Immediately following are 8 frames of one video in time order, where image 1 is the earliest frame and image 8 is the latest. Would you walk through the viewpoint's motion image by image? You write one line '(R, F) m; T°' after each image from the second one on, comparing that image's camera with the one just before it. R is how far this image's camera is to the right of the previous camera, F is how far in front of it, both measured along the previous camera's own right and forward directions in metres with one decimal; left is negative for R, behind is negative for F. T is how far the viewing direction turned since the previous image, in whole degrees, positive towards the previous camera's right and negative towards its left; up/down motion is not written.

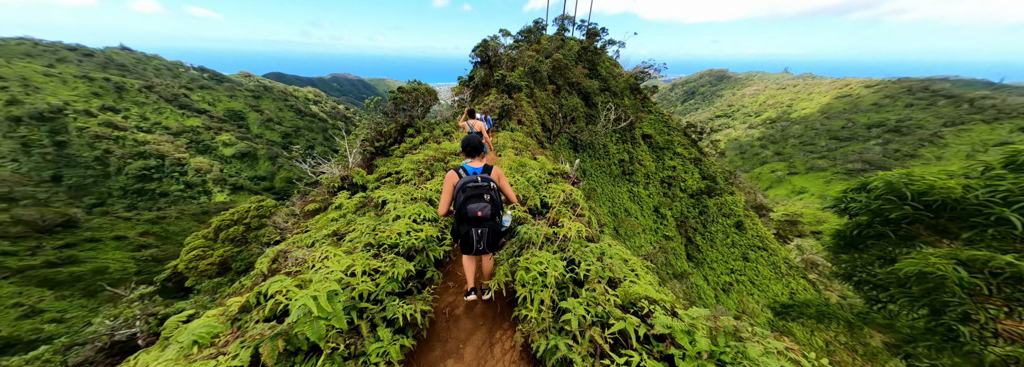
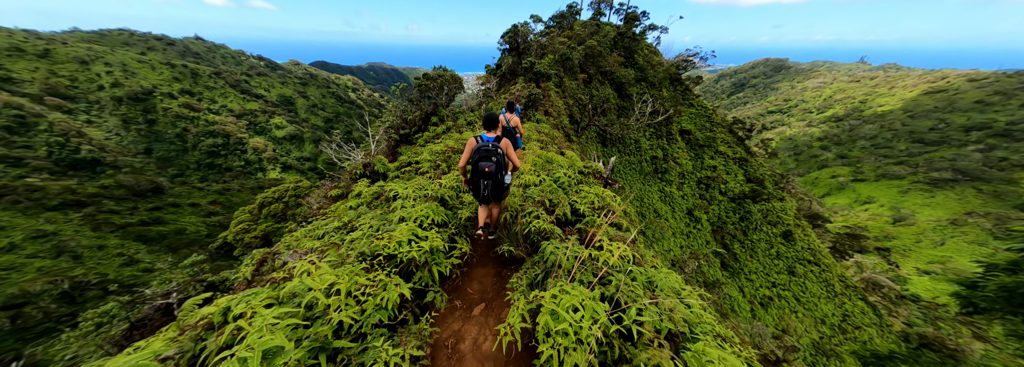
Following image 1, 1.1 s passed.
(+0.1, +0.2) m; -6°
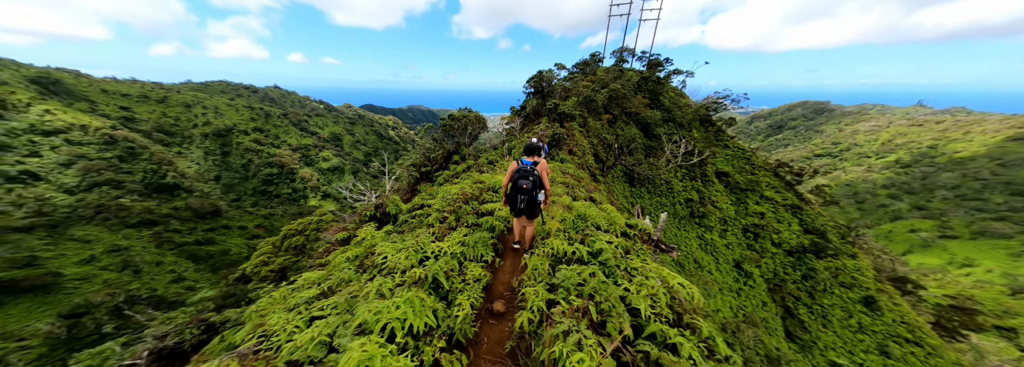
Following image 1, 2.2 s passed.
(0.0, +0.4) m; -6°
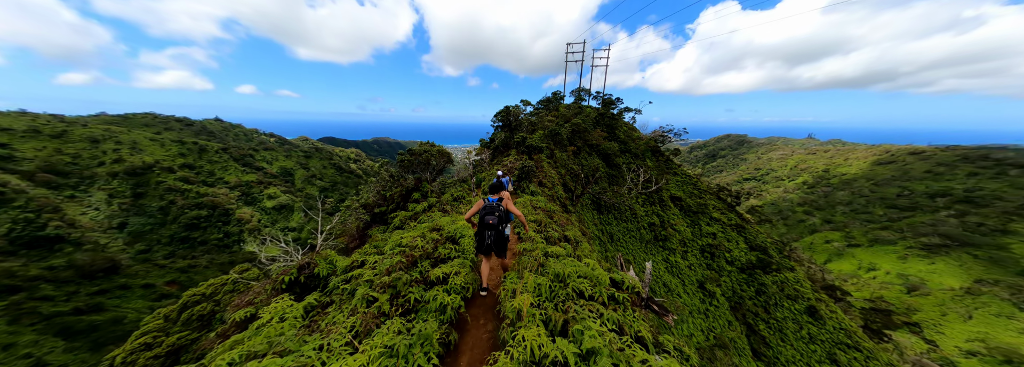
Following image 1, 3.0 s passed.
(0.0, +0.3) m; +7°
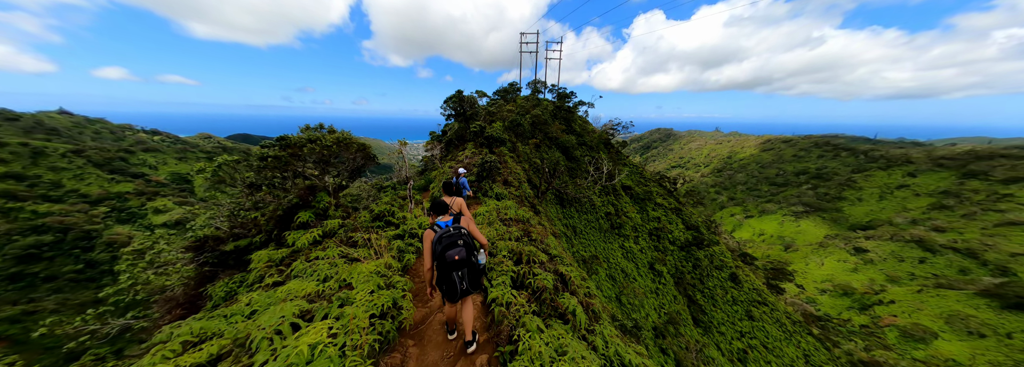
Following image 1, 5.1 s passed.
(0.0, +1.1) m; +10°
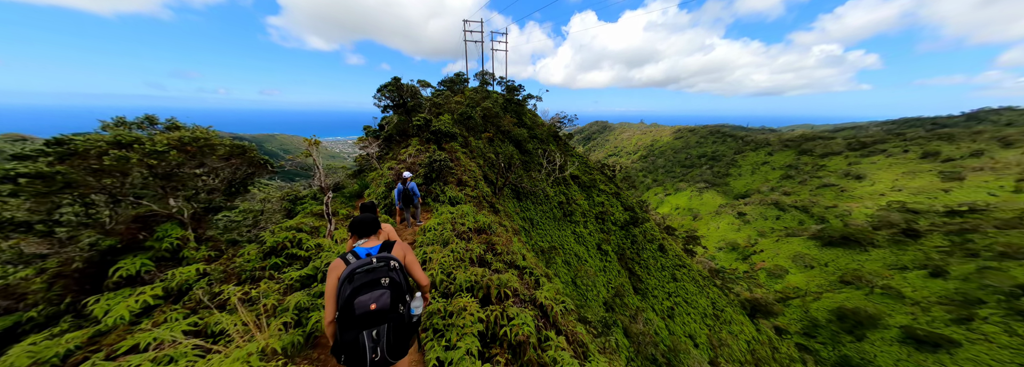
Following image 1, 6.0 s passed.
(-0.1, +0.5) m; +11°
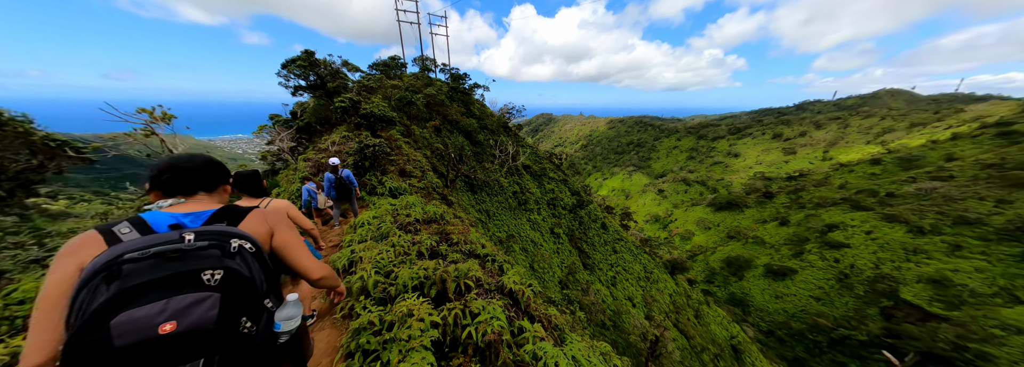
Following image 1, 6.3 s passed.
(0.0, +0.3) m; +12°
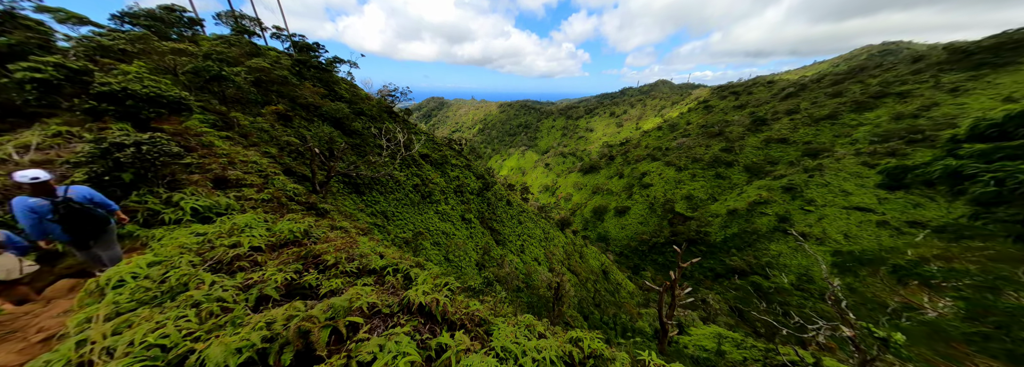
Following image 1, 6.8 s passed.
(+0.1, +0.4) m; +22°
